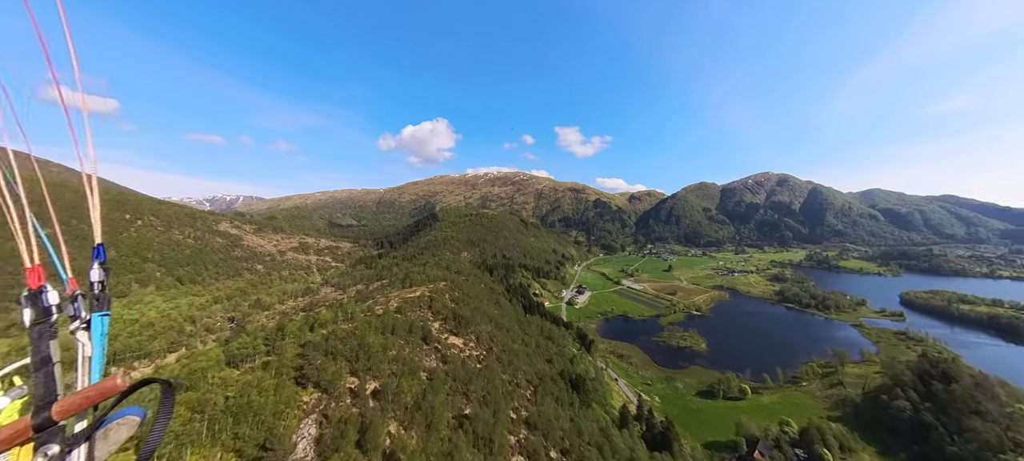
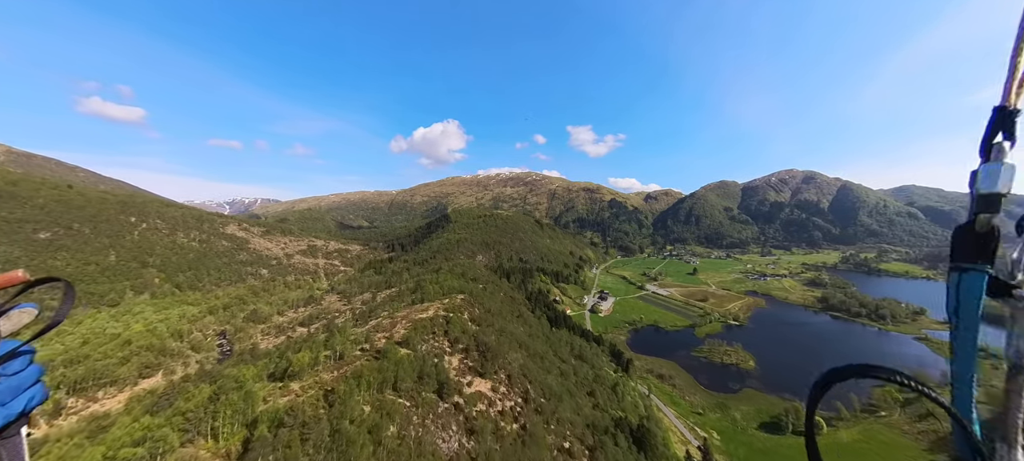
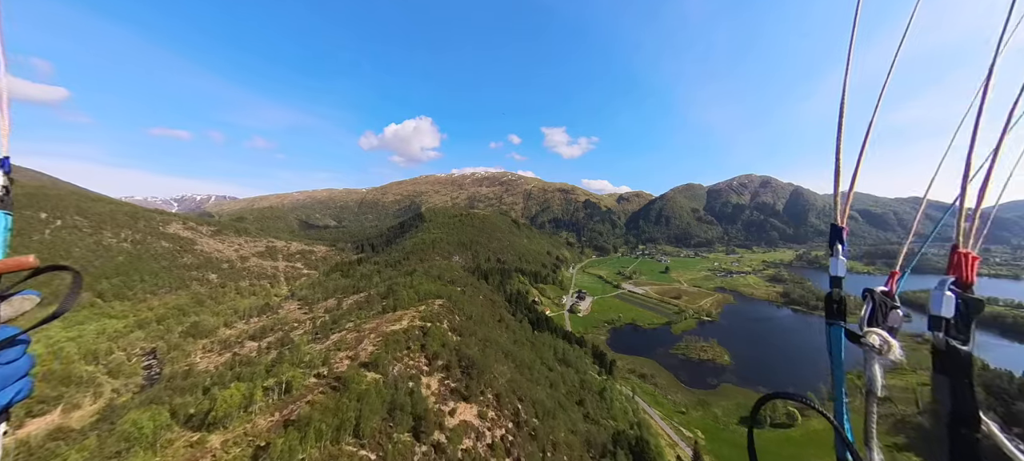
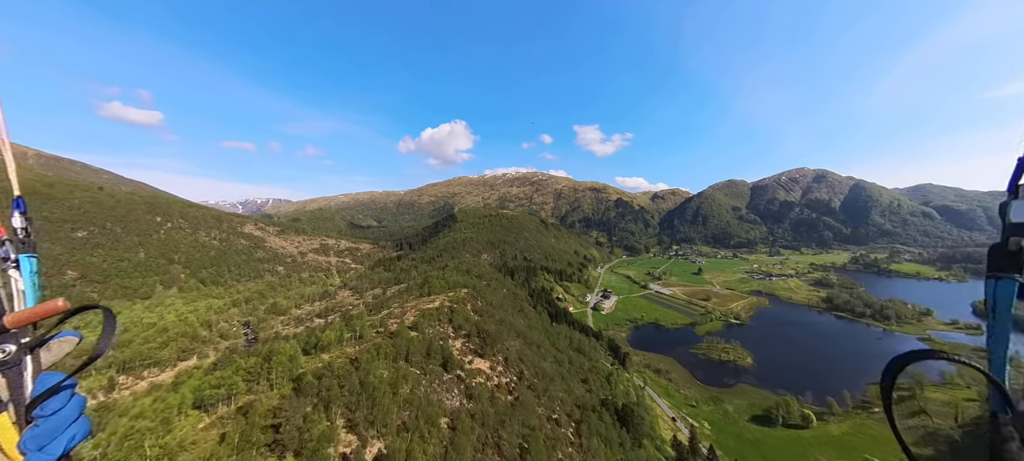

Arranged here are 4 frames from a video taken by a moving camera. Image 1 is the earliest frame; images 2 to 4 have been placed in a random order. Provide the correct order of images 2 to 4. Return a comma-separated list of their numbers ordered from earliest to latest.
4, 2, 3
